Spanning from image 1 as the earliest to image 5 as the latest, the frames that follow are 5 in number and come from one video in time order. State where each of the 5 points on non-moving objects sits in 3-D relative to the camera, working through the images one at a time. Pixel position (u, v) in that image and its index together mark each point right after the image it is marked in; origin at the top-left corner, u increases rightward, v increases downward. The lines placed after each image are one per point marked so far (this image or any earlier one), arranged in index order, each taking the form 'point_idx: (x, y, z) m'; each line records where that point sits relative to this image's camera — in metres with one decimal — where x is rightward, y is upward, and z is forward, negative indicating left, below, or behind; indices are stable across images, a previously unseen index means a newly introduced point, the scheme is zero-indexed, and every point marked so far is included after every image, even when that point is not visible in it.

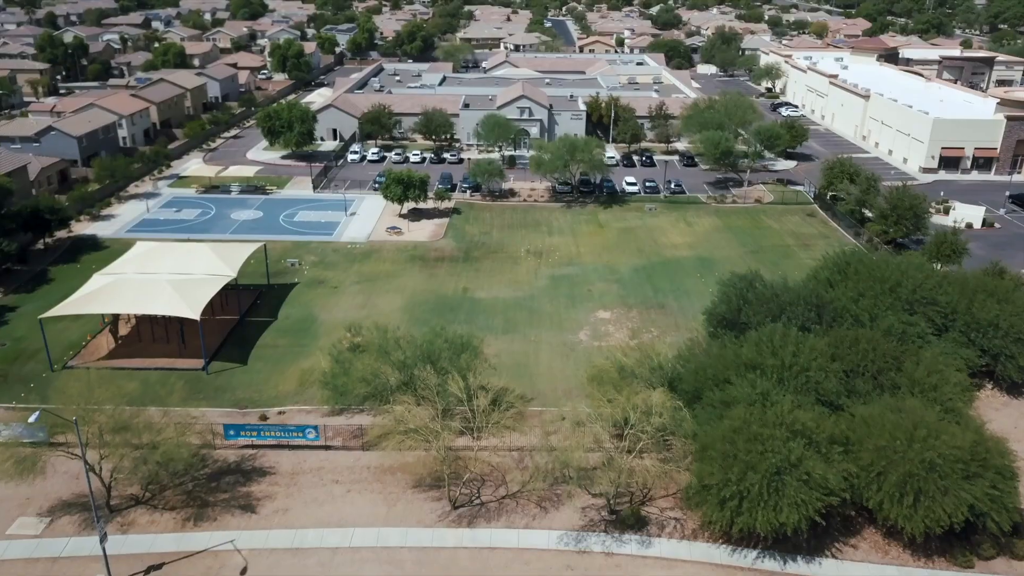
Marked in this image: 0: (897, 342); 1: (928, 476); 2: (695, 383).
0: (+8.9, -1.2, +19.8) m
1: (+7.3, -3.3, +14.9) m
2: (+3.9, -2.0, +18.3) m
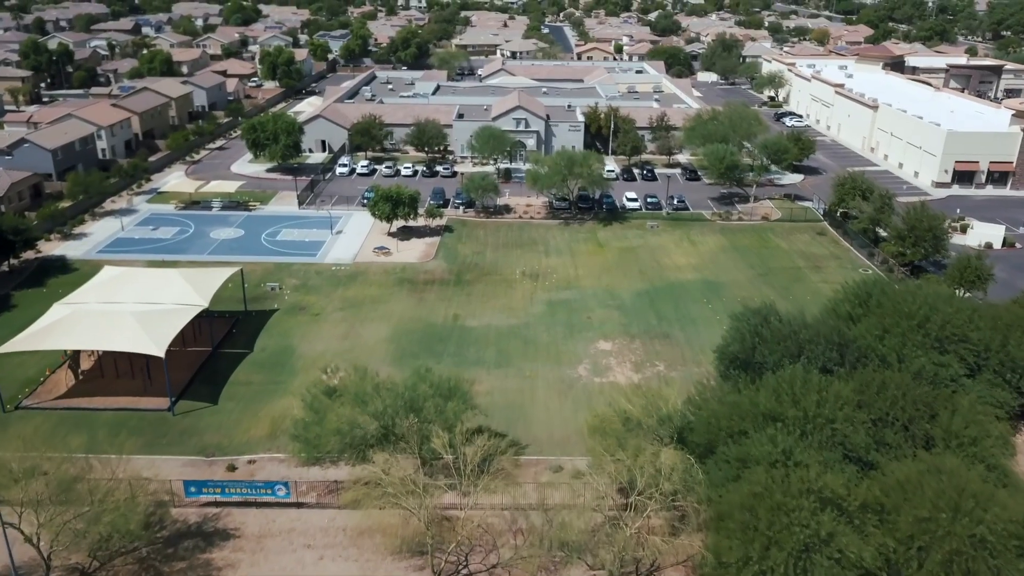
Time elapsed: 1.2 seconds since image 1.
0: (+8.8, -2.1, +18.0) m
1: (+7.1, -4.1, +13.1) m
2: (+3.8, -2.8, +16.4) m
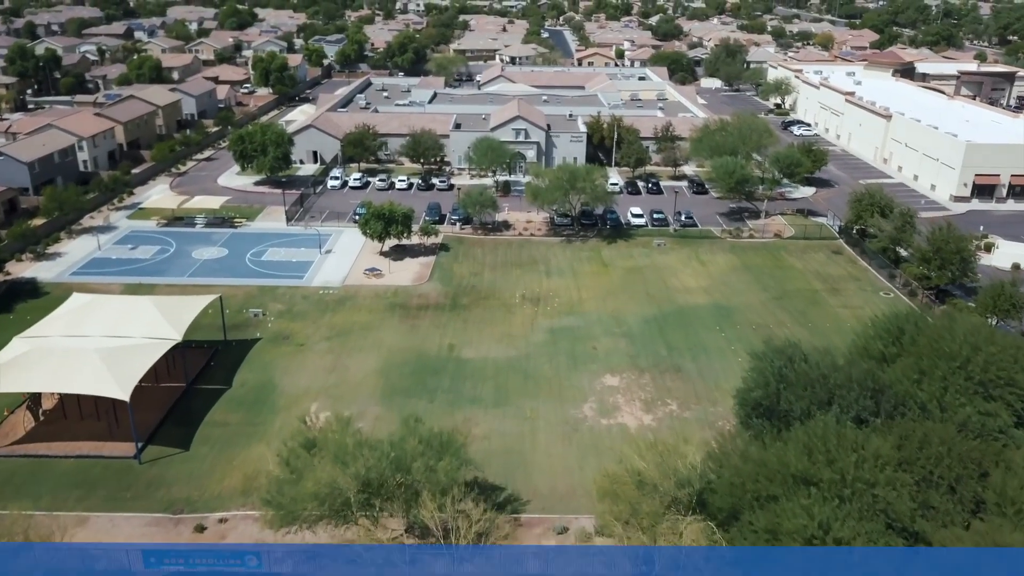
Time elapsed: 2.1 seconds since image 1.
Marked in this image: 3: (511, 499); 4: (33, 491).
0: (+8.8, -2.9, +16.1) m
1: (+7.1, -4.9, +11.2) m
2: (+3.8, -3.6, +14.6) m
3: (0.0, -4.3, +17.5) m
4: (-10.0, -4.2, +17.9) m
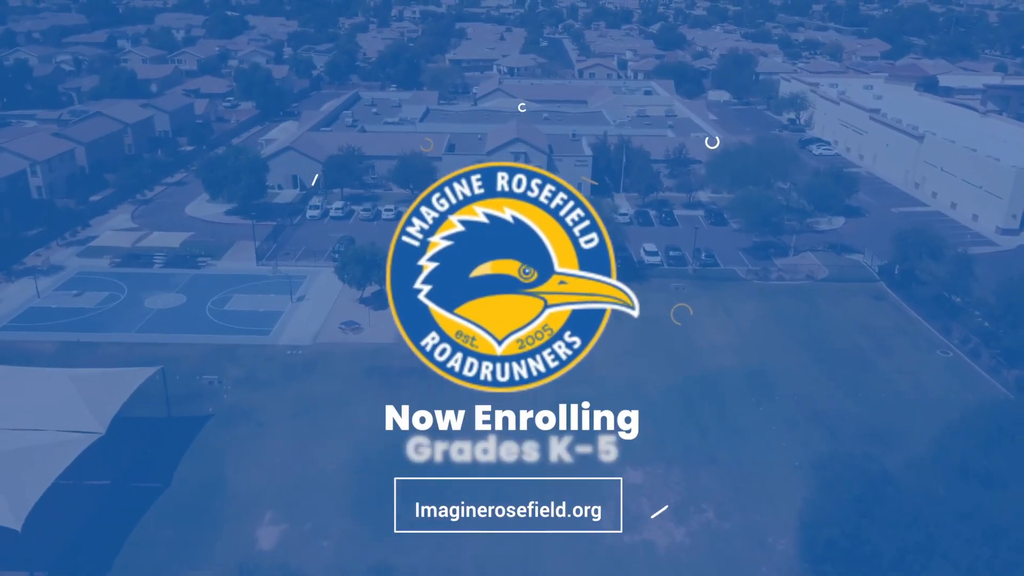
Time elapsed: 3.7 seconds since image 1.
0: (+8.8, -4.5, +12.1) m
1: (+7.2, -6.5, +7.2) m
2: (+3.8, -5.3, +10.6) m
3: (0.0, -5.9, +13.5) m
4: (-10.0, -5.9, +13.9) m
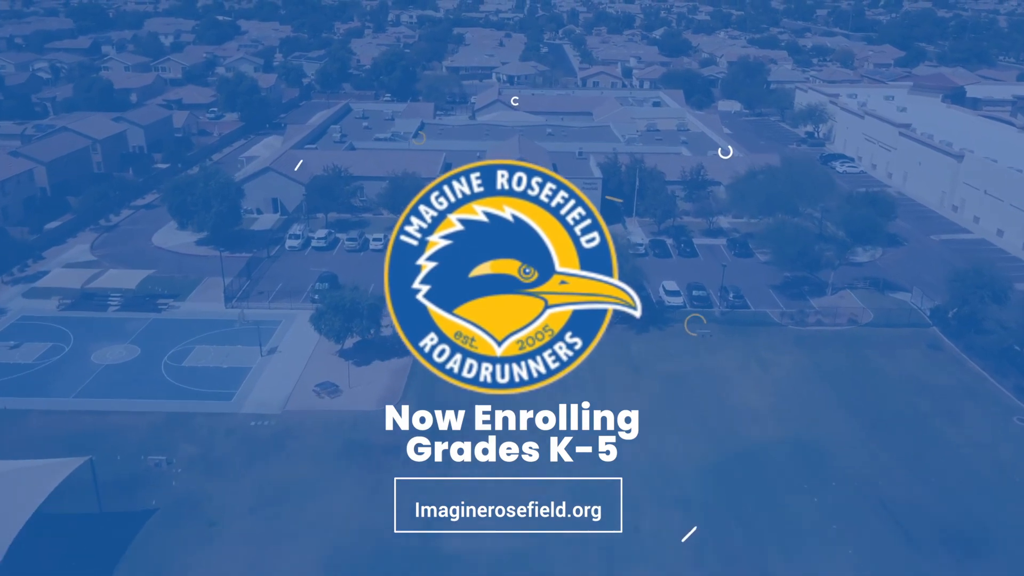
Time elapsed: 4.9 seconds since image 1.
0: (+8.9, -5.9, +8.4) m
1: (+7.3, -7.8, +3.5) m
2: (+3.9, -6.6, +6.8) m
3: (+0.1, -7.3, +9.7) m
4: (-9.9, -7.3, +10.1) m
